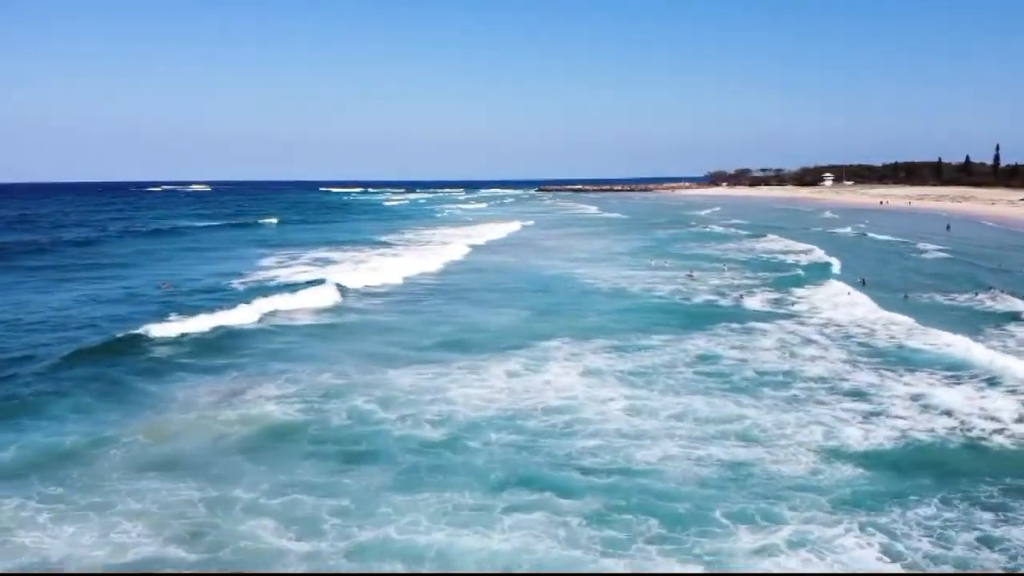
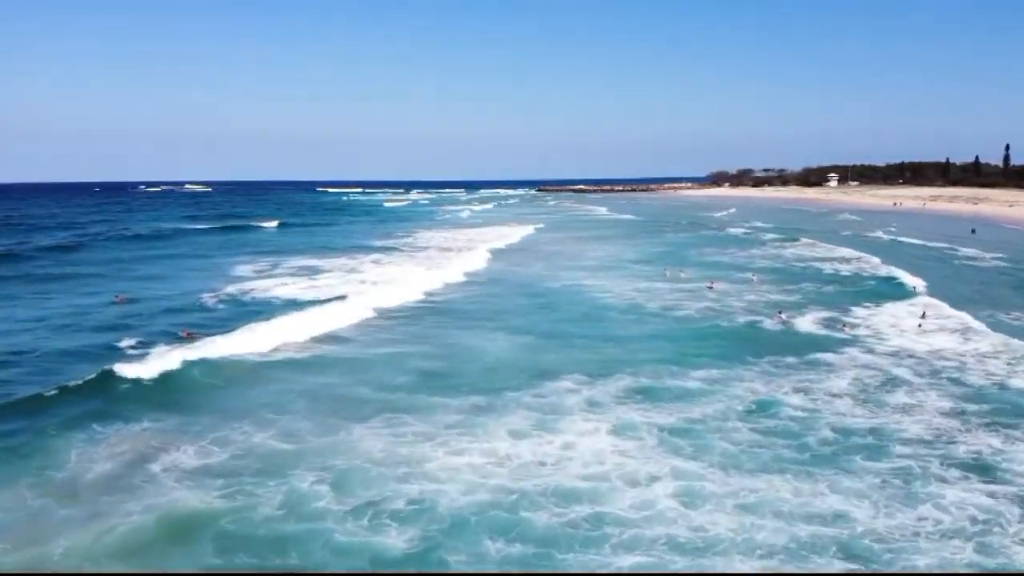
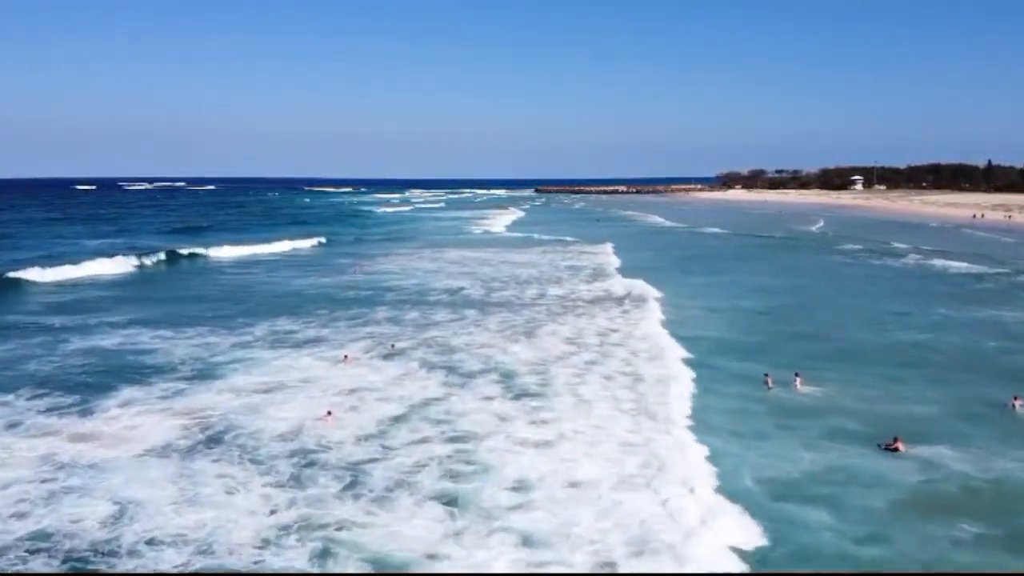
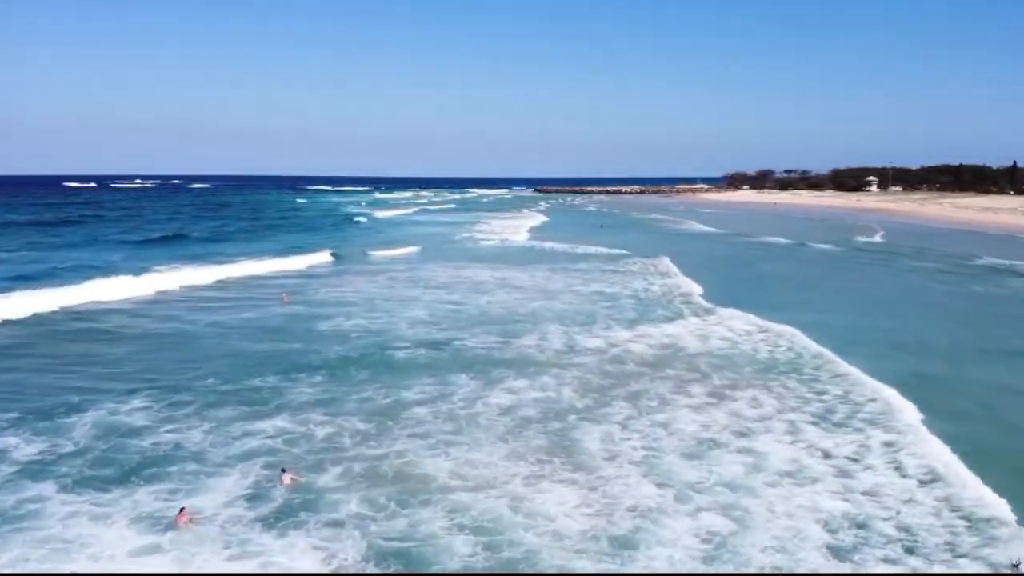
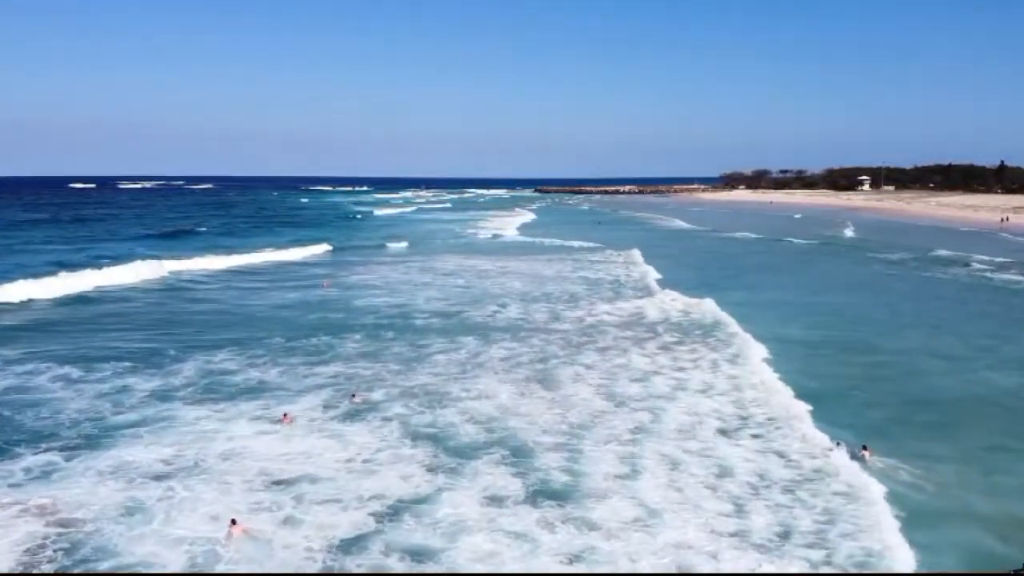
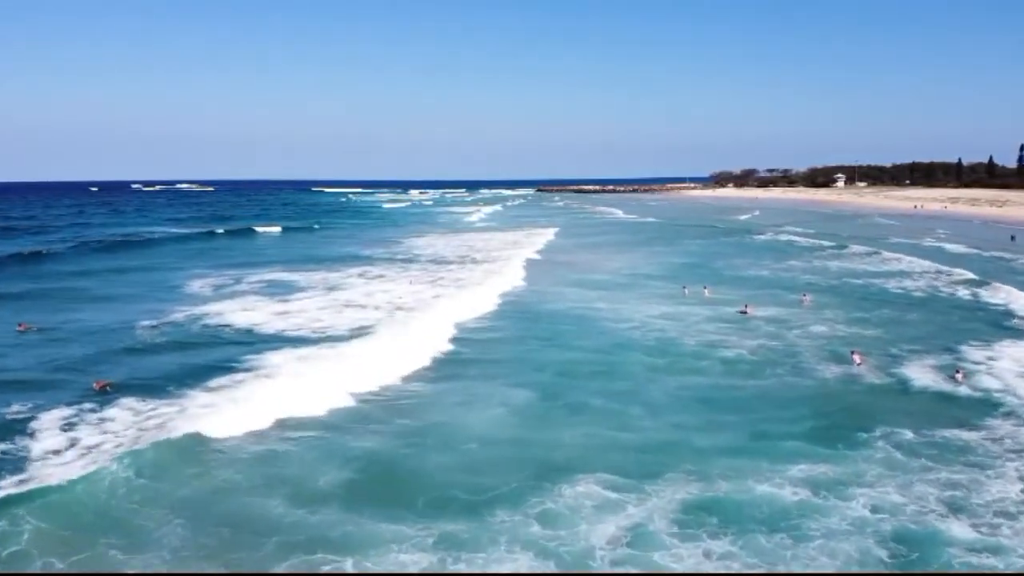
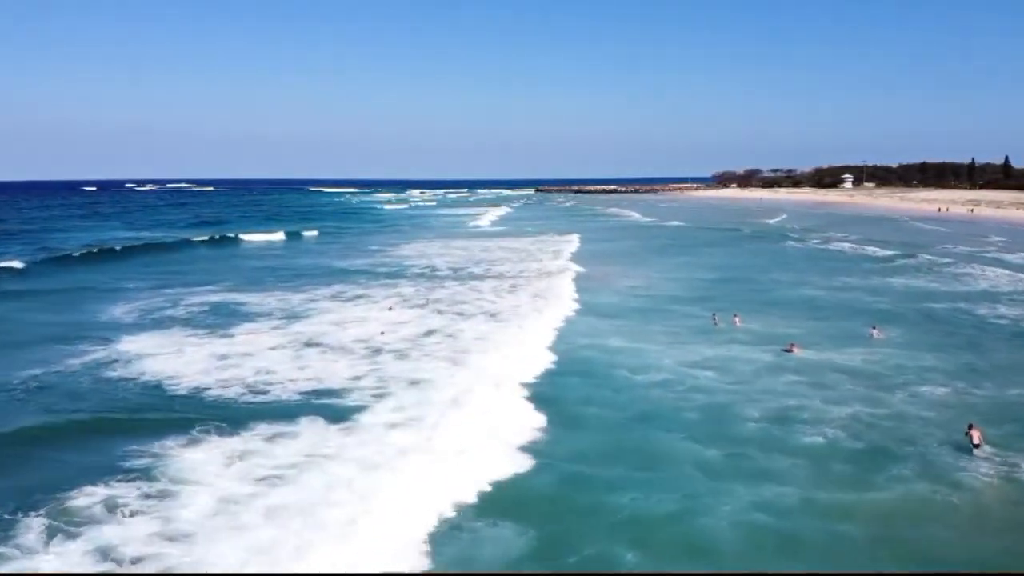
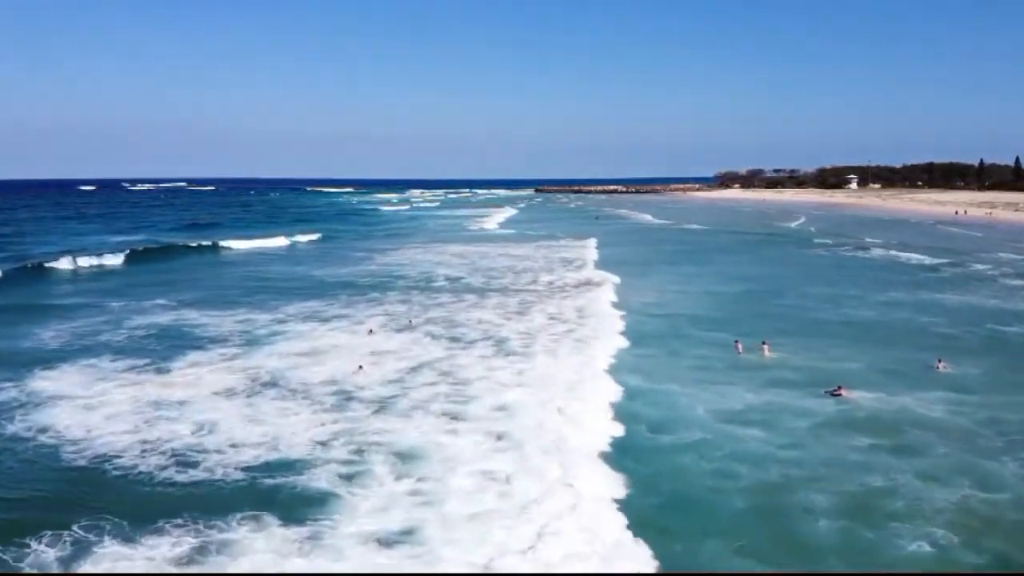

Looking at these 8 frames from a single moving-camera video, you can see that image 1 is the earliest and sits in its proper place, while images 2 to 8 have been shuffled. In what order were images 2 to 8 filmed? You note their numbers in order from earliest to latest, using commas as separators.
2, 6, 7, 8, 3, 5, 4
